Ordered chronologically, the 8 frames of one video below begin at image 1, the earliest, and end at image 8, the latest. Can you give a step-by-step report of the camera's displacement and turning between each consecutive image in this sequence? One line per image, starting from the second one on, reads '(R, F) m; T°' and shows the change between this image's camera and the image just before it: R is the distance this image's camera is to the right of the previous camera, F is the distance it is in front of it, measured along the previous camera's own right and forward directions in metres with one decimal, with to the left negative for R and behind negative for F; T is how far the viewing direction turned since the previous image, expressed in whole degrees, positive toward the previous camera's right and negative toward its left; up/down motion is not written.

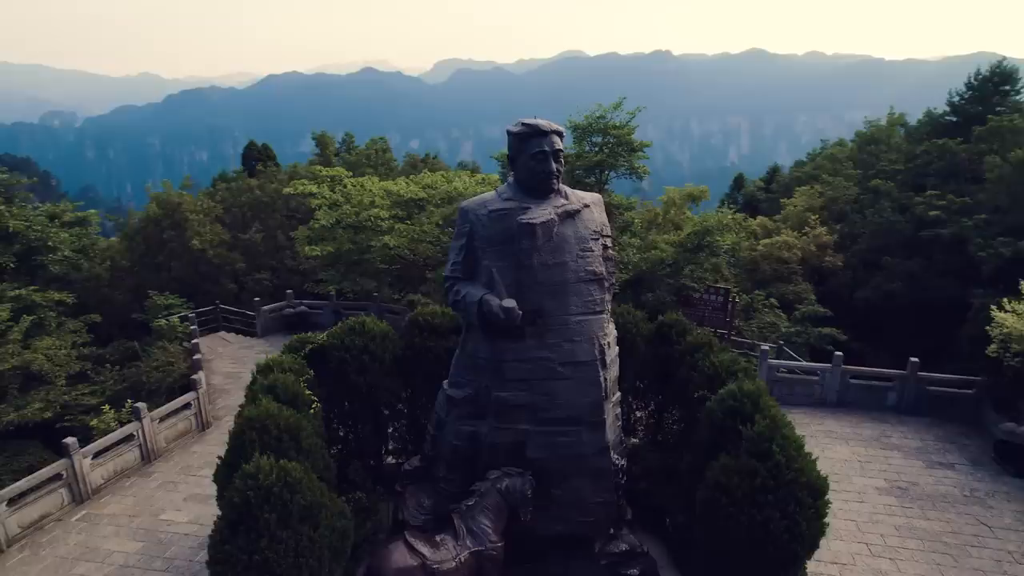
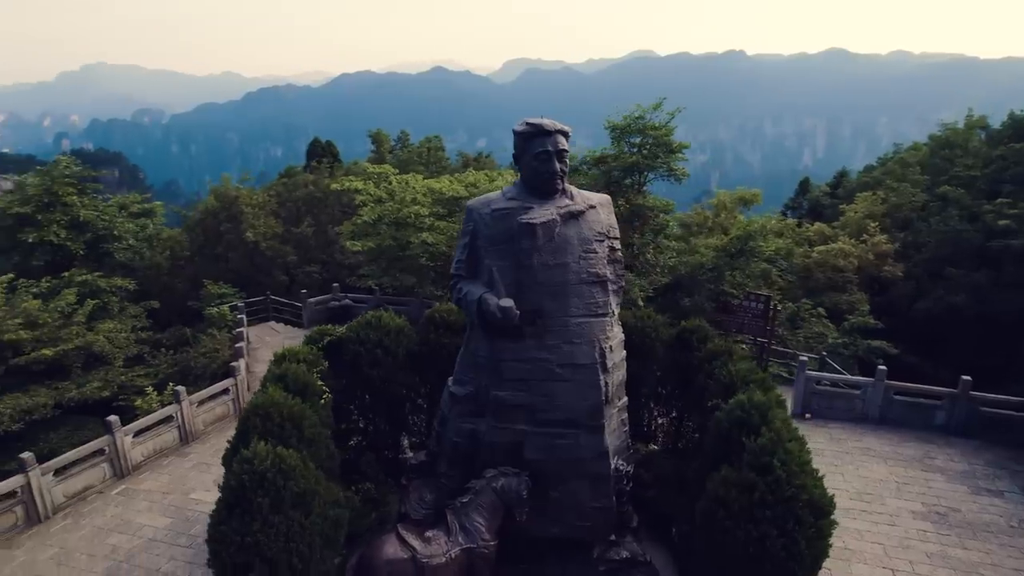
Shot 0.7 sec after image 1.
(+0.4, 0.0) m; -5°
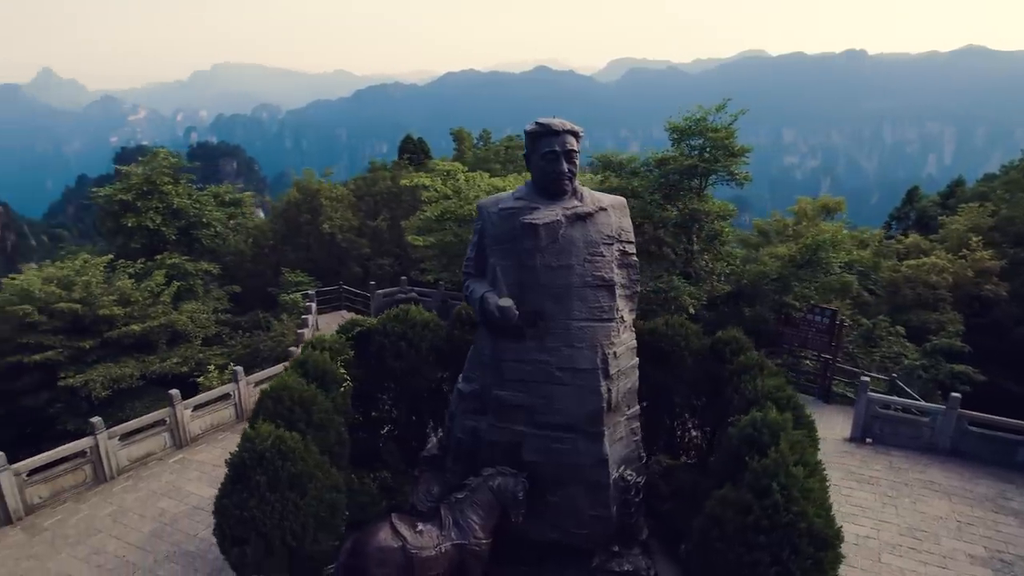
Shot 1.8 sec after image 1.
(+0.6, +0.1) m; -8°
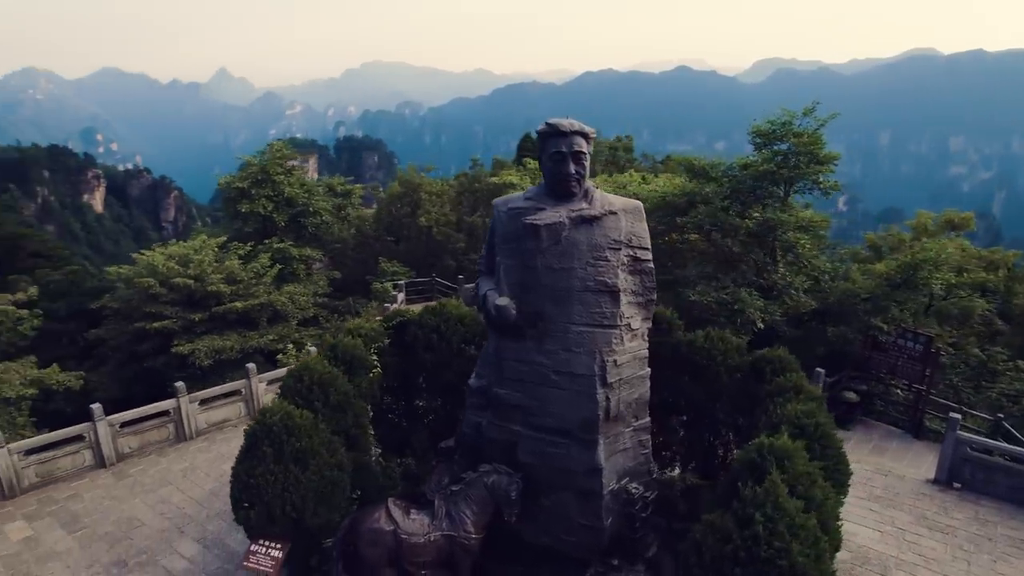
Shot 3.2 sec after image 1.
(+0.9, +0.1) m; -10°
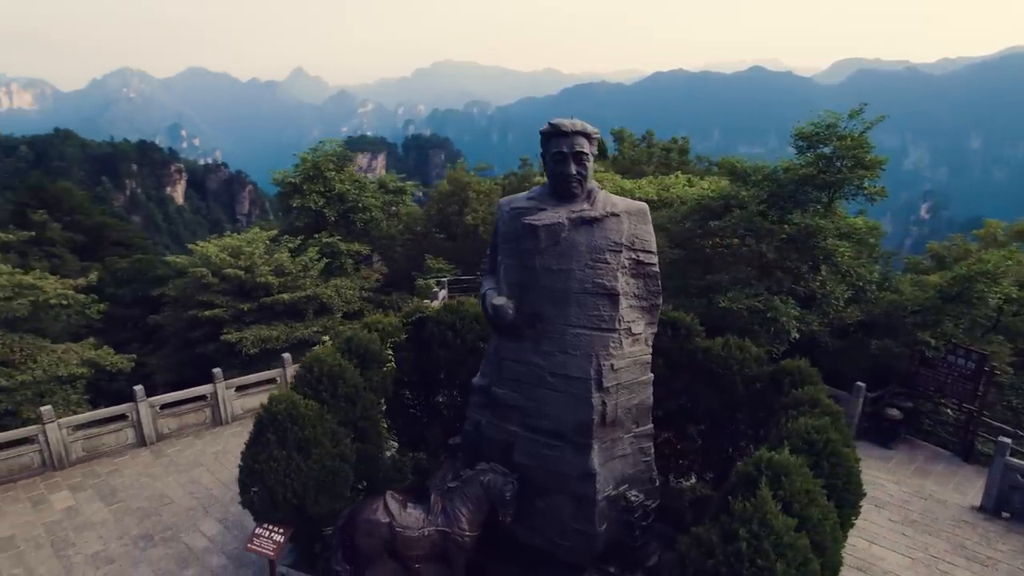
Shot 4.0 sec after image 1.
(+0.5, 0.0) m; -5°
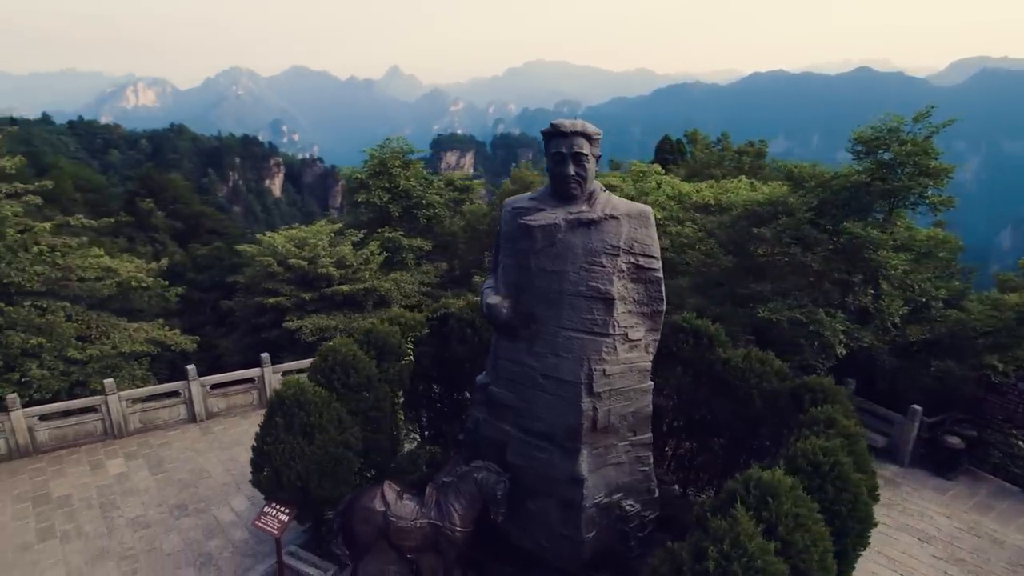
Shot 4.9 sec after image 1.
(+0.6, 0.0) m; -7°
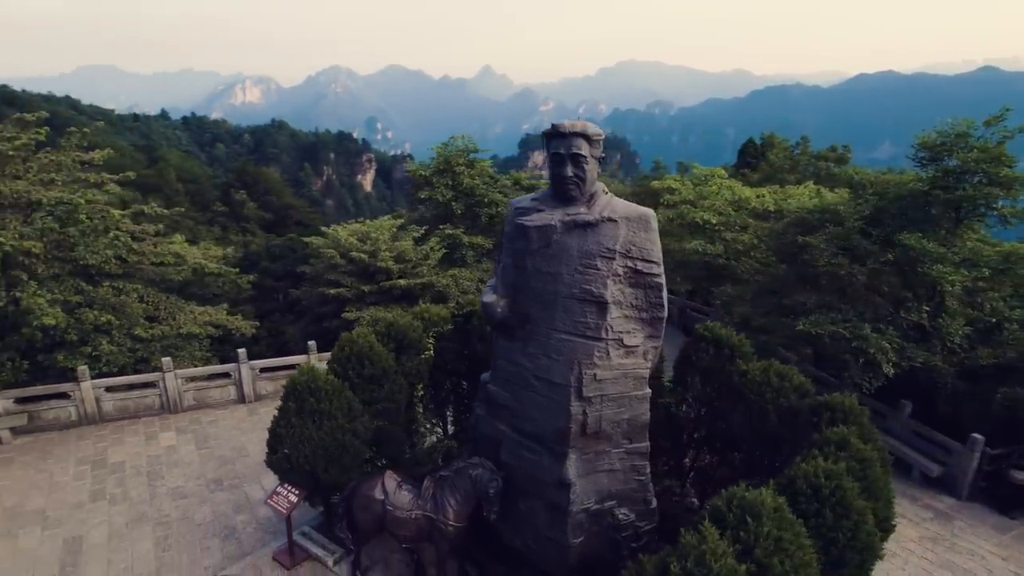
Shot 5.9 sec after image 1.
(+0.6, 0.0) m; -7°
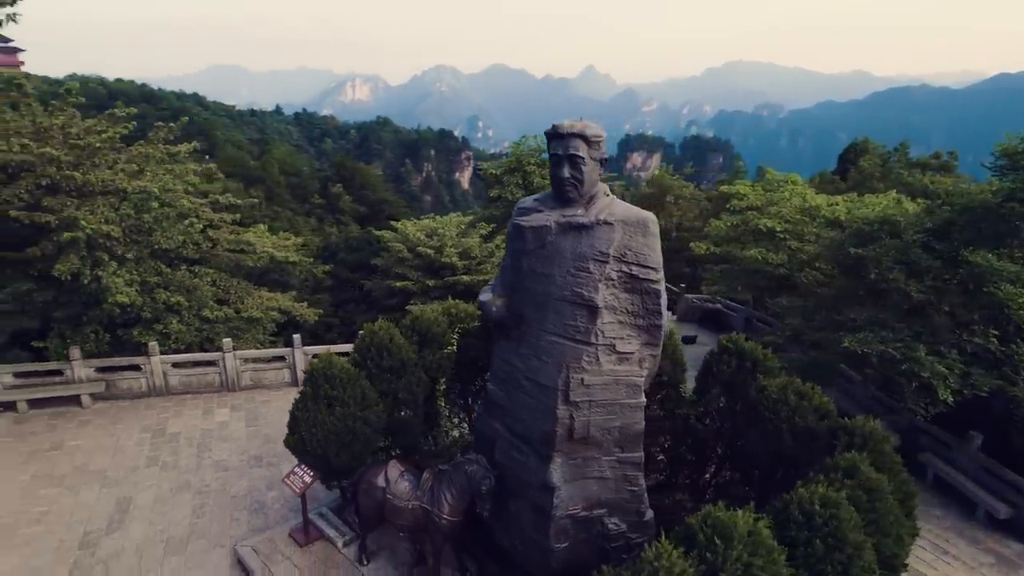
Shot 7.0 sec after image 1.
(+0.7, 0.0) m; -8°
